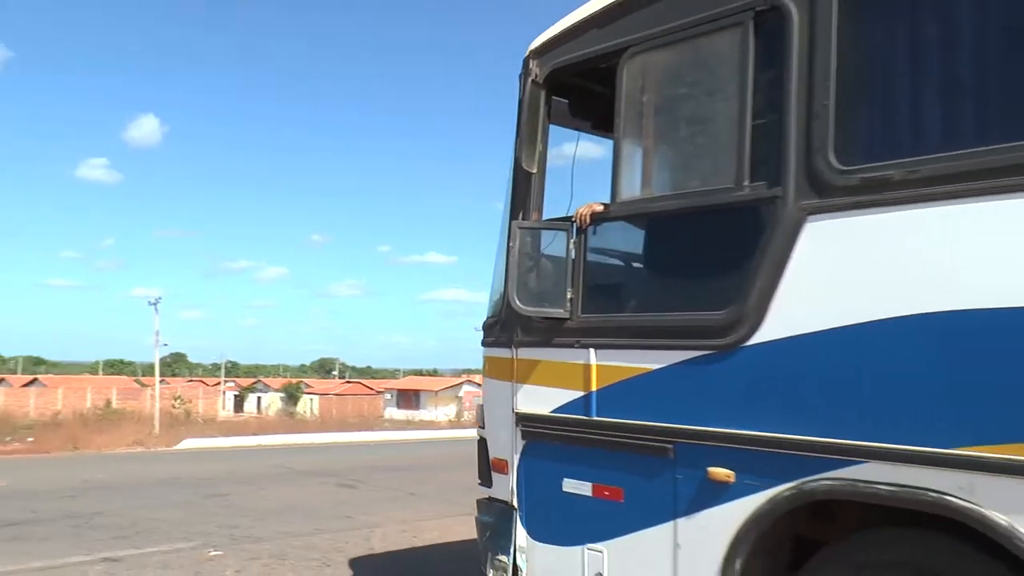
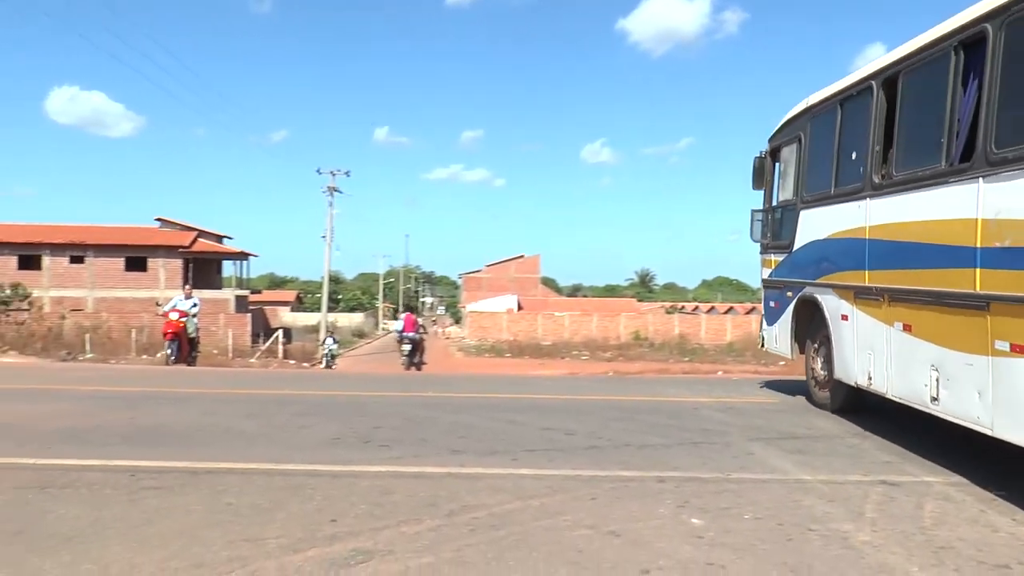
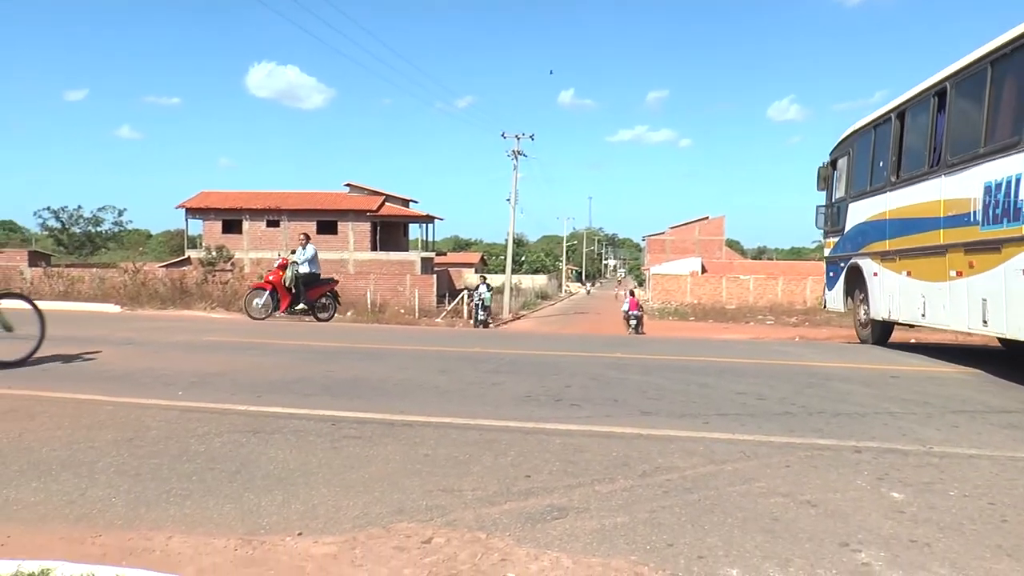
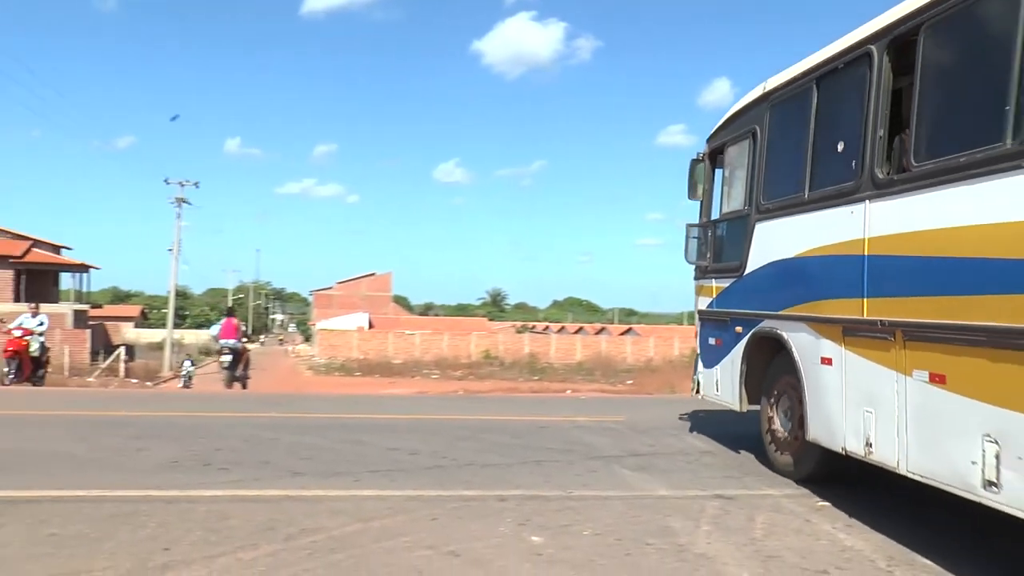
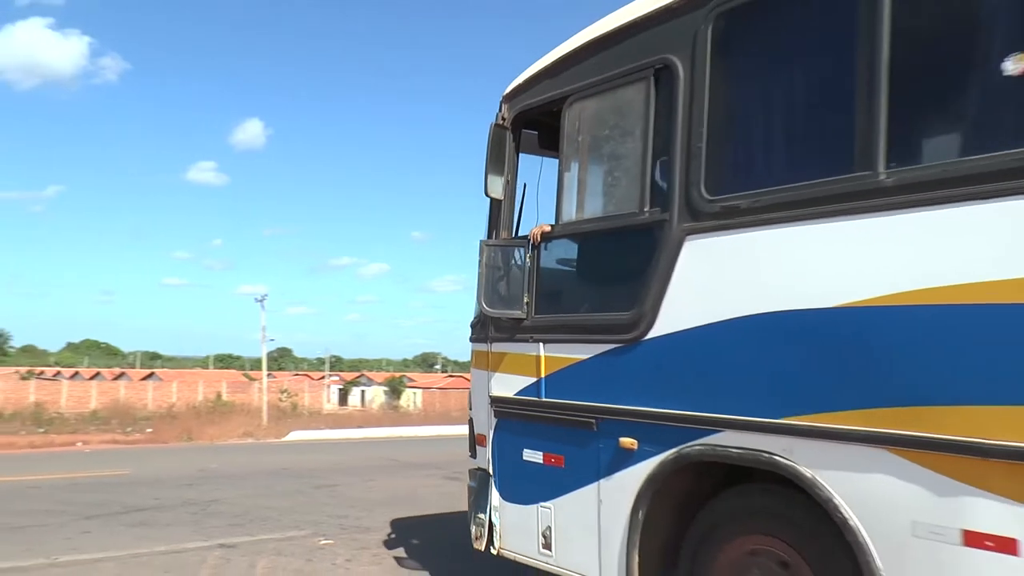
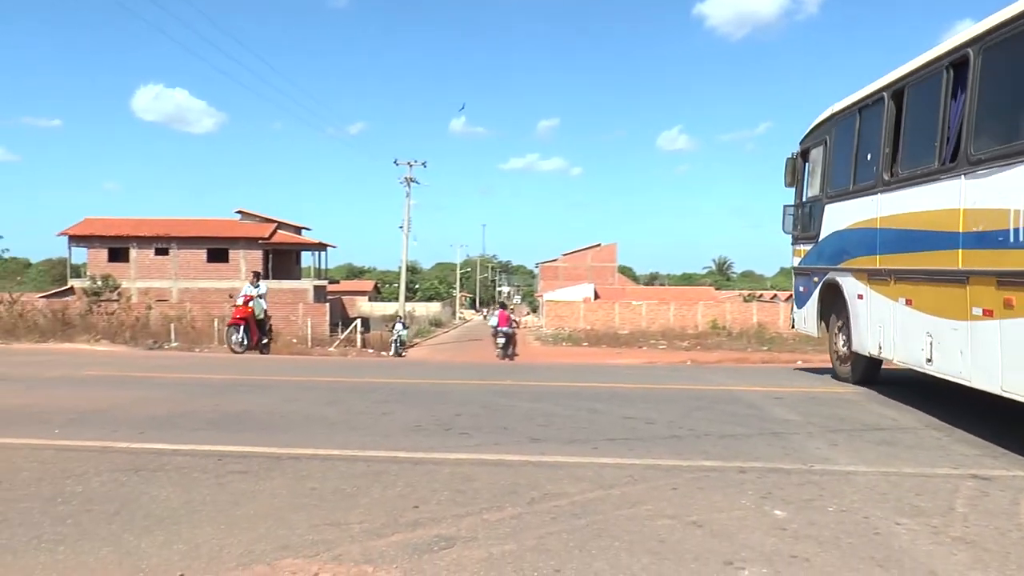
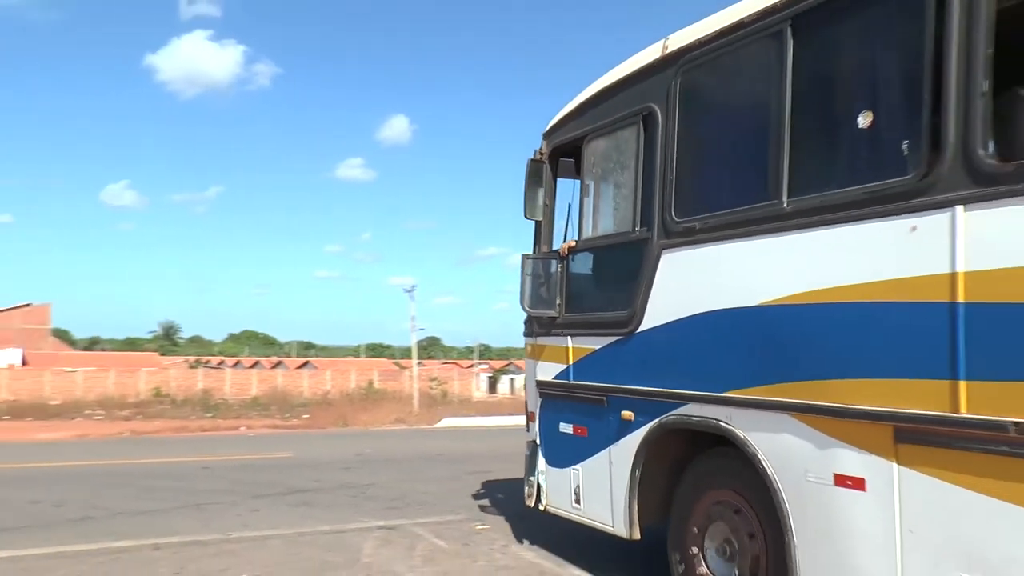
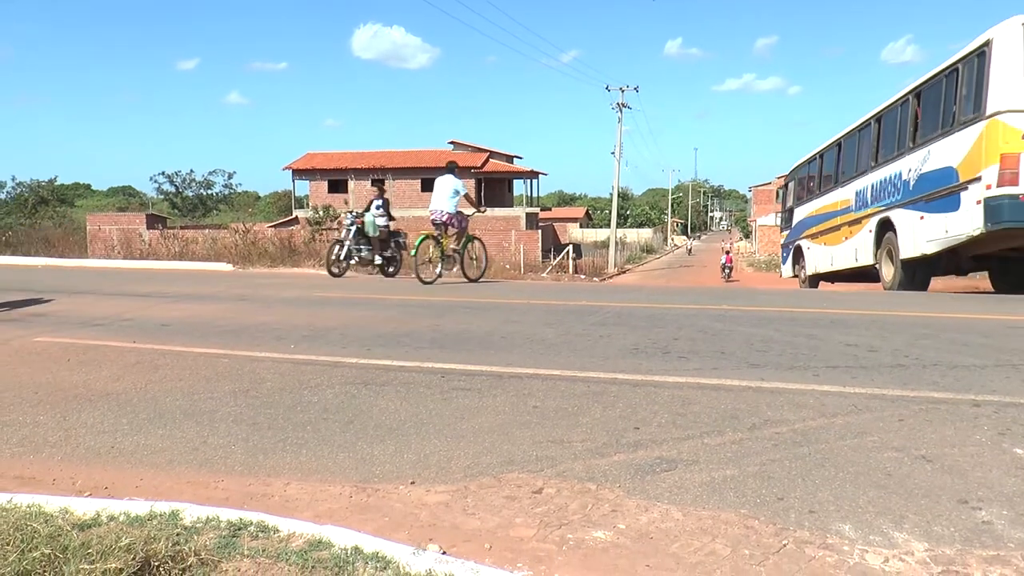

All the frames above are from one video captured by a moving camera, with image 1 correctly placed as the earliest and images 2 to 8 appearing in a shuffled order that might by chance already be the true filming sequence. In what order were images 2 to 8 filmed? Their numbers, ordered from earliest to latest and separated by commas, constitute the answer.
5, 7, 4, 2, 6, 3, 8
